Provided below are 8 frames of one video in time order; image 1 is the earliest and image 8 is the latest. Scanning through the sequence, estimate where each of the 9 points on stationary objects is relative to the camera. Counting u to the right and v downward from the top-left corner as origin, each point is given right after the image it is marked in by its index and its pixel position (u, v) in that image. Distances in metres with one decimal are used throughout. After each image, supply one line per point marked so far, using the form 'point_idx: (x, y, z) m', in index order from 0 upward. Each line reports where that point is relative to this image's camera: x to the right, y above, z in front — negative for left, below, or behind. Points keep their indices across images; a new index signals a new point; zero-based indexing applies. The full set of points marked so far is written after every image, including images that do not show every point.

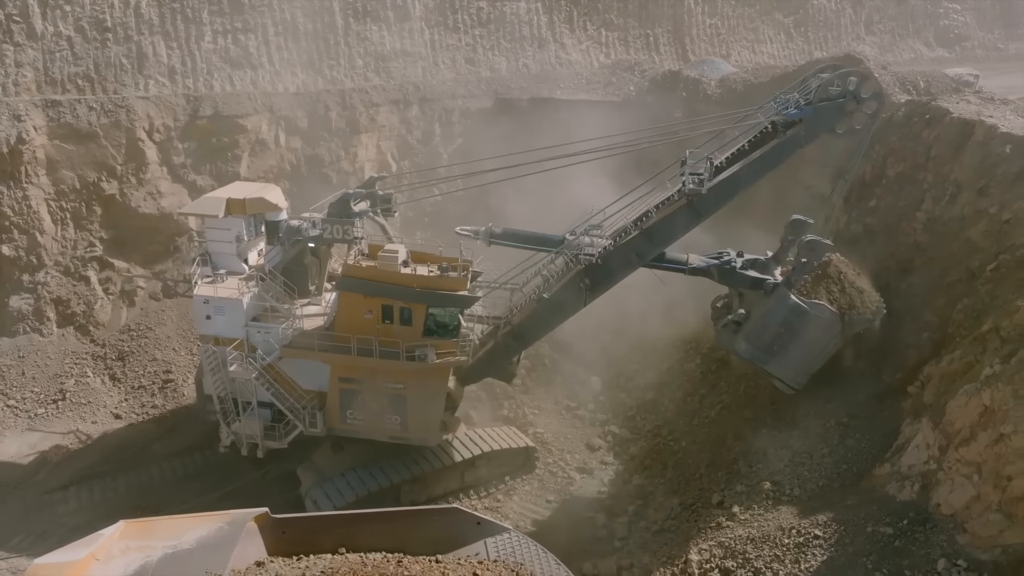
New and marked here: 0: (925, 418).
0: (+3.9, -1.2, +6.4) m
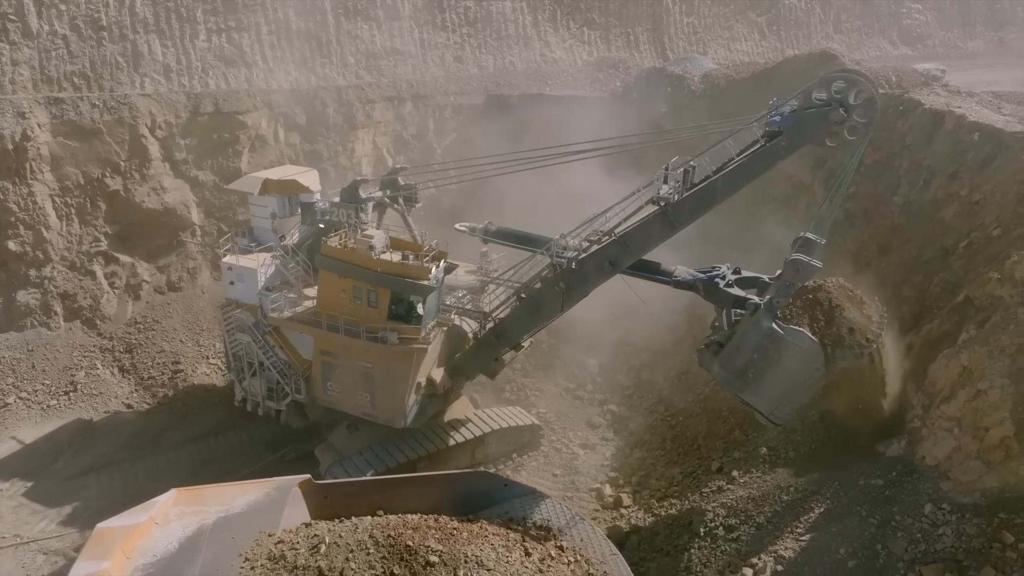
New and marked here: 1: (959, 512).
0: (+4.0, -1.0, +6.9) m
1: (+3.6, -1.8, +5.6) m
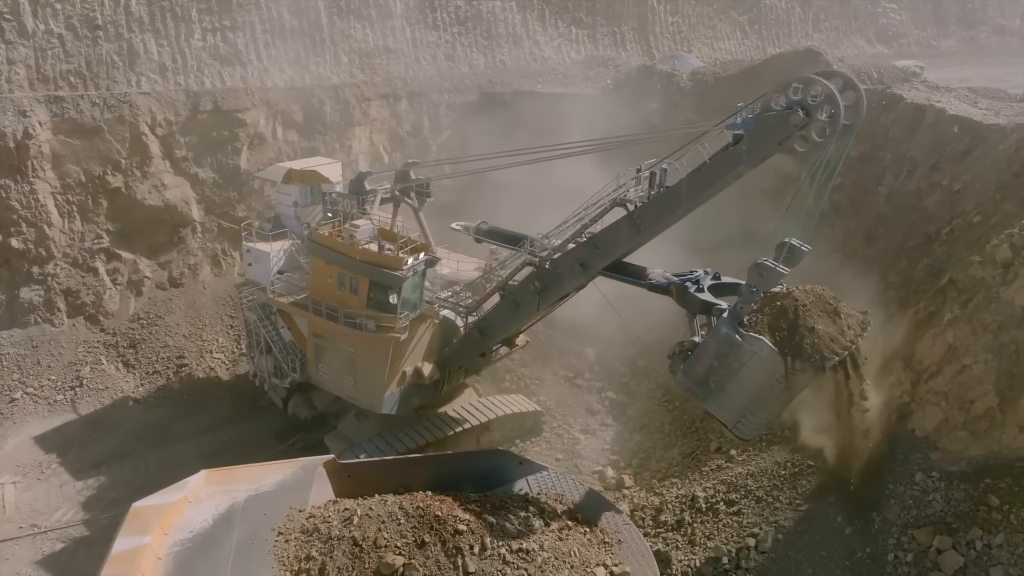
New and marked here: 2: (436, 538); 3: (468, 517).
0: (+4.1, -0.8, +7.3) m
1: (+3.8, -1.7, +5.9) m
2: (-0.5, -1.8, +5.0) m
3: (-0.3, -1.7, +5.2) m
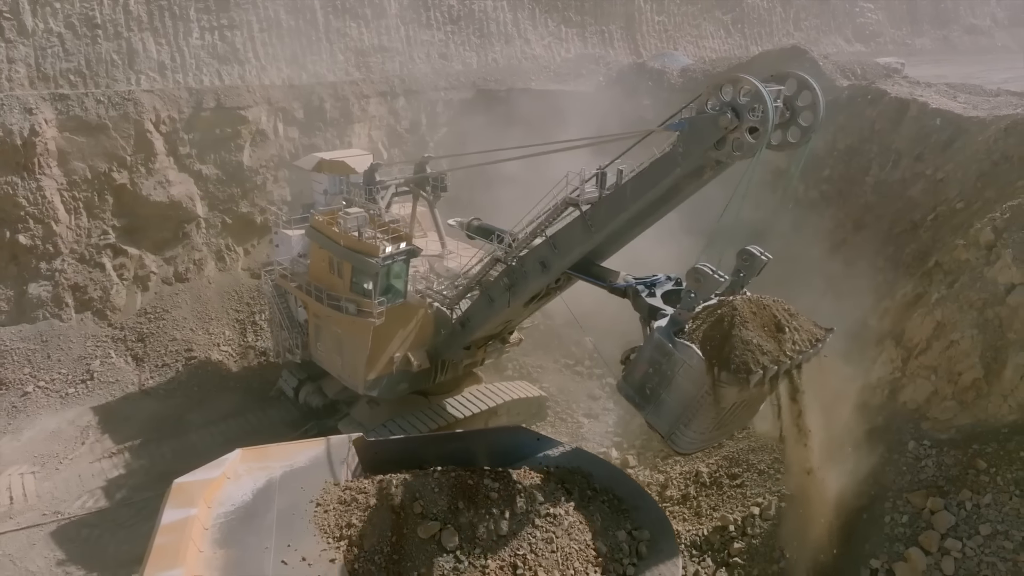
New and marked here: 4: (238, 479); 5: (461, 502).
0: (+4.3, -0.6, +7.7) m
1: (+4.0, -1.5, +6.3) m
2: (-0.3, -1.7, +5.3) m
3: (-0.1, -1.6, +5.5) m
4: (-2.2, -1.5, +5.5) m
5: (-0.4, -1.7, +5.3) m
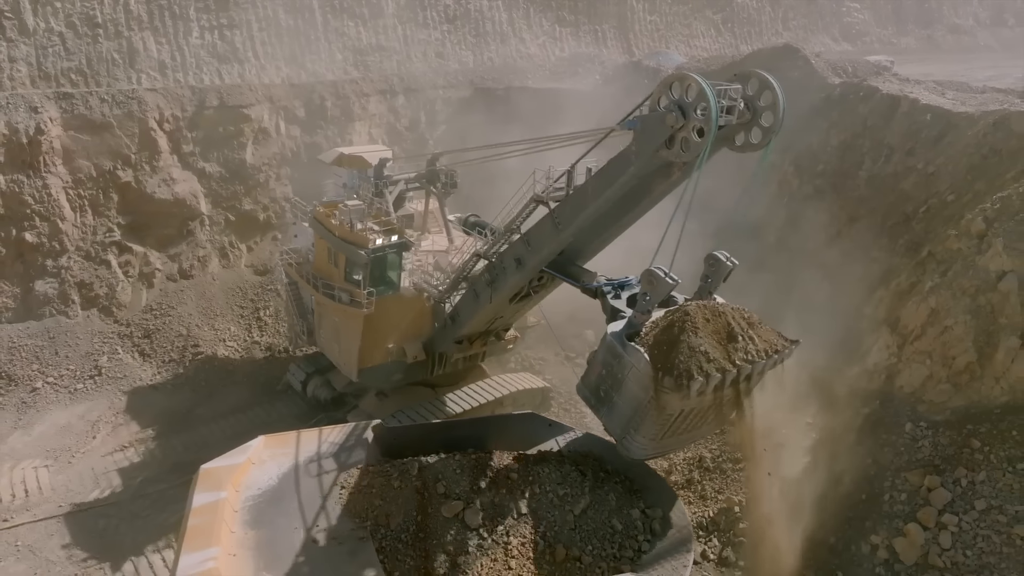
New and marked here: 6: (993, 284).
0: (+4.3, -0.5, +8.0) m
1: (+4.1, -1.3, +6.6) m
2: (-0.2, -1.6, +5.5) m
3: (0.0, -1.5, +5.7) m
4: (-2.1, -1.5, +5.7) m
5: (-0.3, -1.6, +5.5) m
6: (+4.7, 0.0, +6.7) m
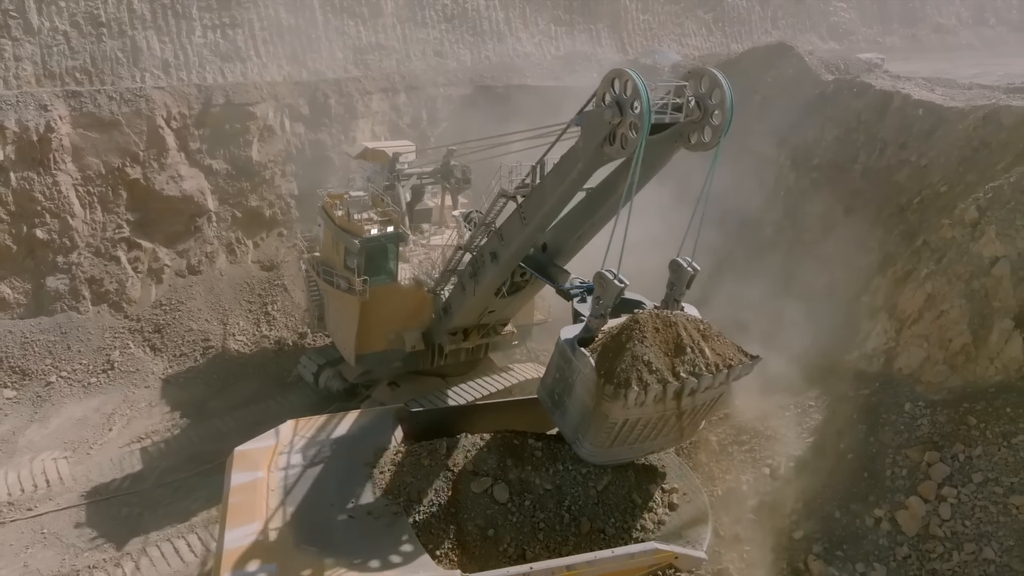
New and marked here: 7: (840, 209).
0: (+4.5, -0.3, +8.3) m
1: (+4.3, -1.2, +6.9) m
2: (0.0, -1.5, +5.7) m
3: (+0.2, -1.4, +6.0) m
4: (-1.9, -1.4, +5.9) m
5: (-0.1, -1.4, +5.7) m
6: (+4.9, +0.2, +7.0) m
7: (+5.0, +1.2, +10.3) m
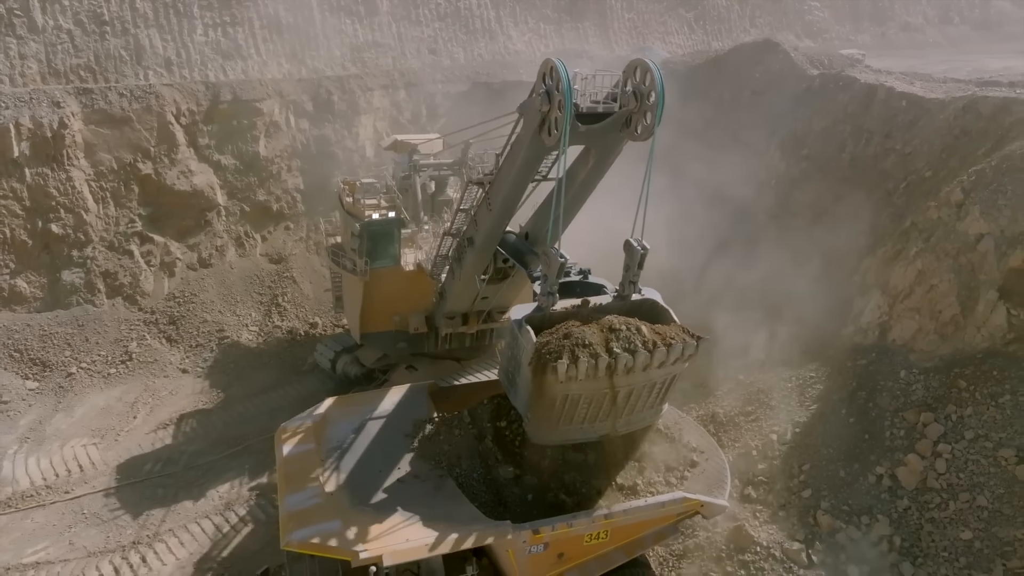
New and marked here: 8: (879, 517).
0: (+4.7, 0.0, +8.9) m
1: (+4.5, -0.9, +7.5) m
2: (+0.3, -1.2, +6.1) m
3: (+0.5, -1.2, +6.4) m
4: (-1.6, -1.2, +6.2) m
5: (+0.3, -1.2, +6.1) m
6: (+5.1, +0.5, +7.6) m
7: (+5.1, +1.5, +10.9) m
8: (+3.6, -2.3, +6.7) m
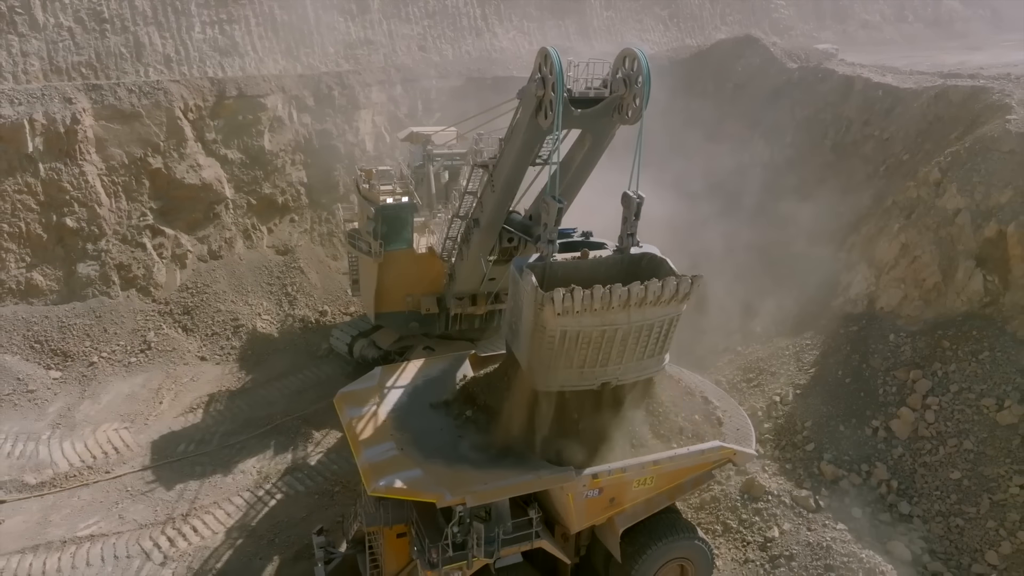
0: (+4.9, +0.3, +9.6) m
1: (+4.8, -0.6, +8.2) m
2: (+0.7, -1.0, +6.7) m
3: (+0.9, -0.9, +6.9) m
4: (-1.2, -0.9, +6.7) m
5: (+0.6, -1.0, +6.7) m
6: (+5.4, +0.8, +8.4) m
7: (+5.2, +1.9, +11.7) m
8: (+4.0, -1.9, +7.4) m
